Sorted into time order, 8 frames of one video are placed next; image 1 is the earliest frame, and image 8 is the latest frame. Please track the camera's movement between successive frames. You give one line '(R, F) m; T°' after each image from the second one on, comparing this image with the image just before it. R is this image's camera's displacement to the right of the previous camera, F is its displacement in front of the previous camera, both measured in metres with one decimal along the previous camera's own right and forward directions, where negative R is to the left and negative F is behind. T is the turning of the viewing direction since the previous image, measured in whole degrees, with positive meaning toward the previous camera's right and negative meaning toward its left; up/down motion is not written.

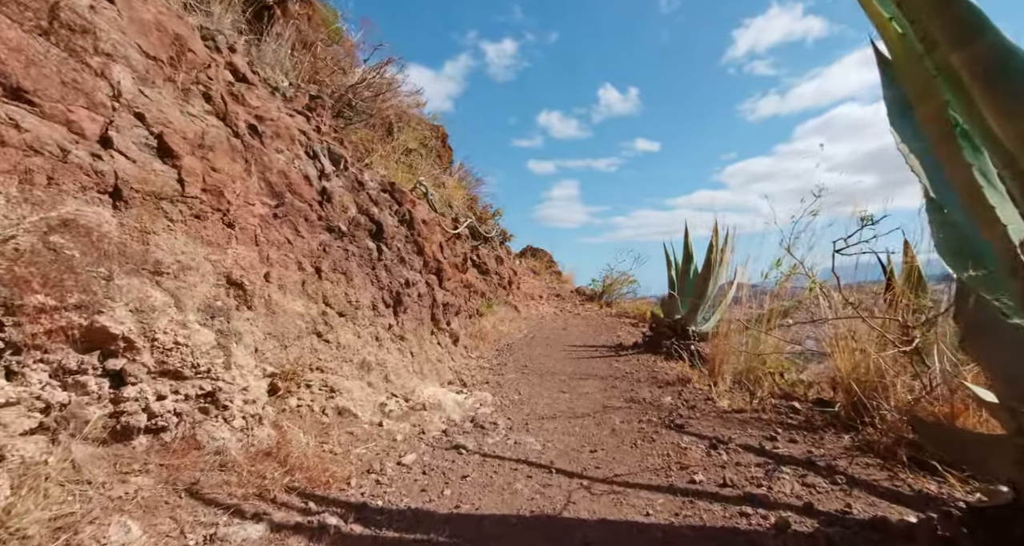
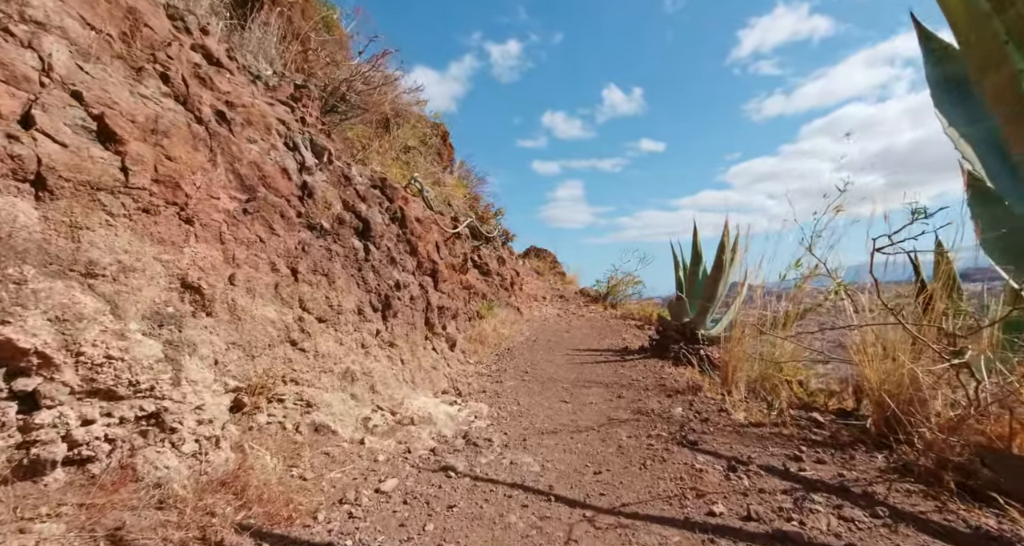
(0.0, +0.3) m; 0°
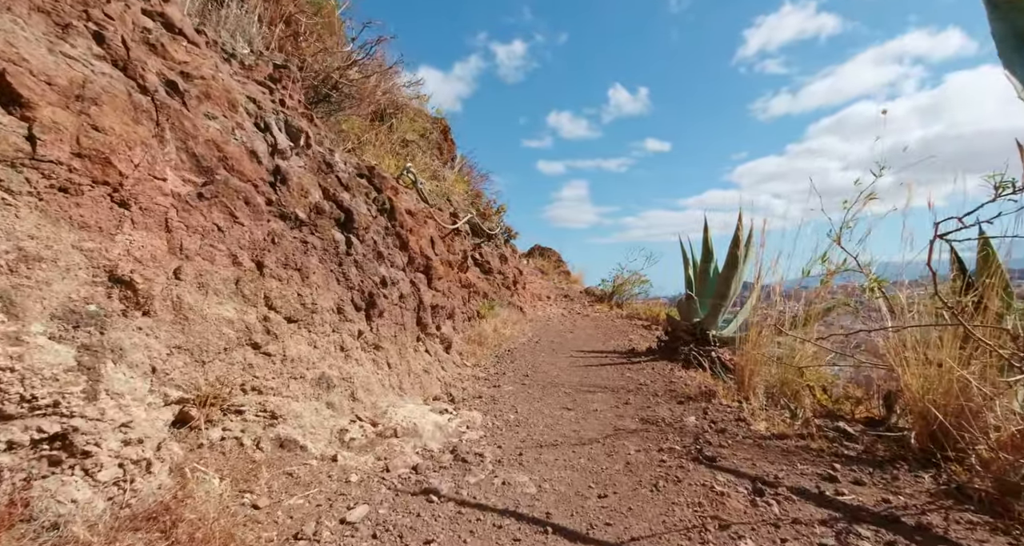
(+0.1, +0.3) m; -1°
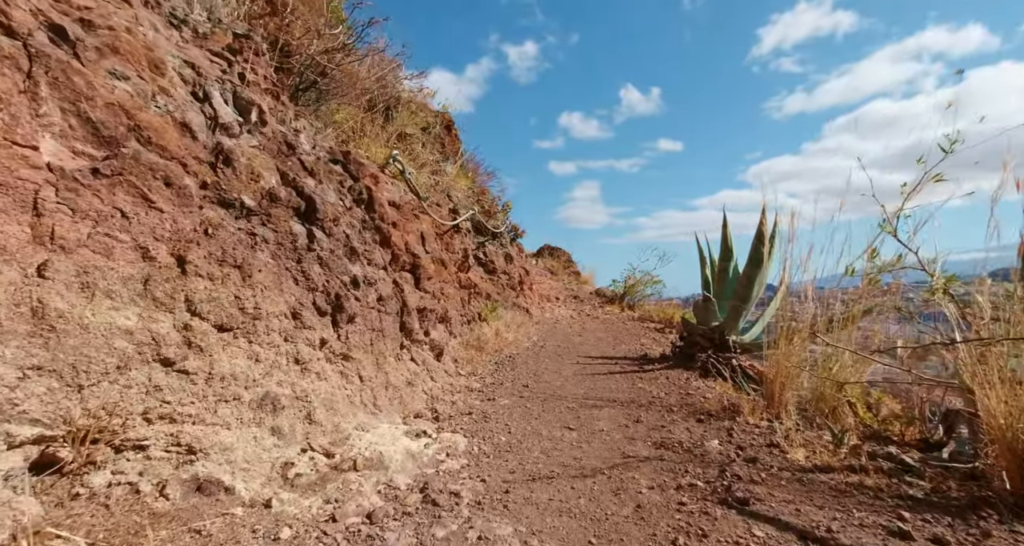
(+0.1, +0.5) m; -1°
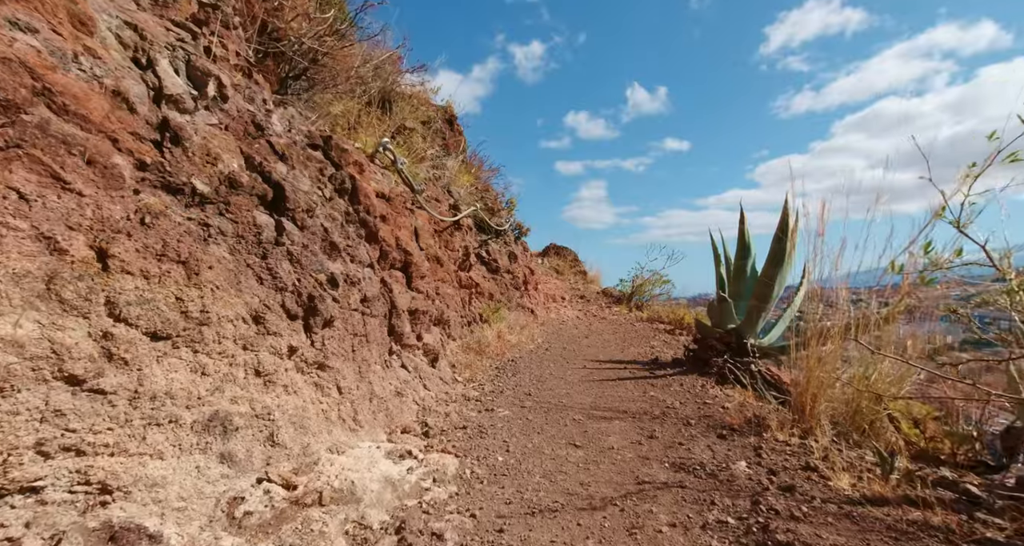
(0.0, +0.4) m; -1°
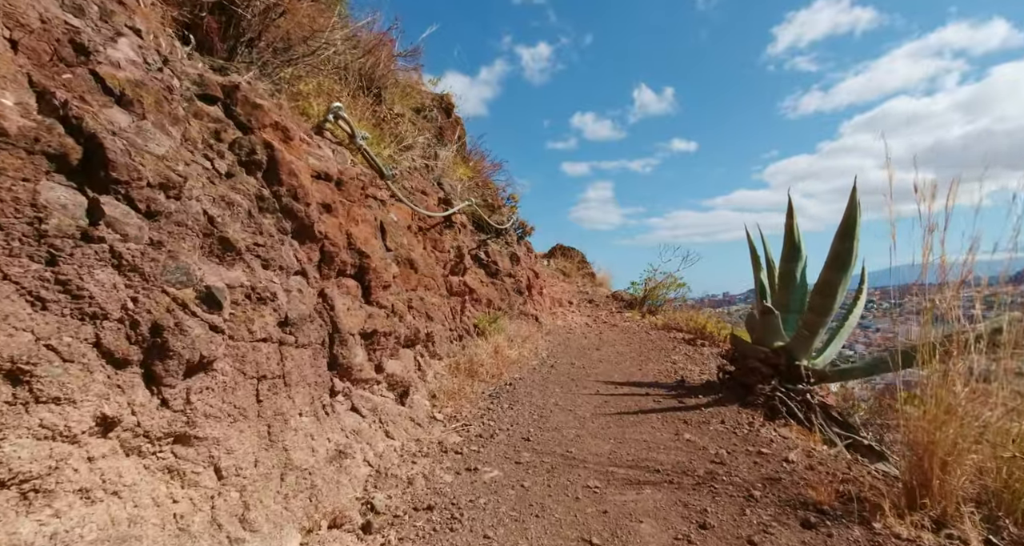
(+0.1, +1.1) m; -1°
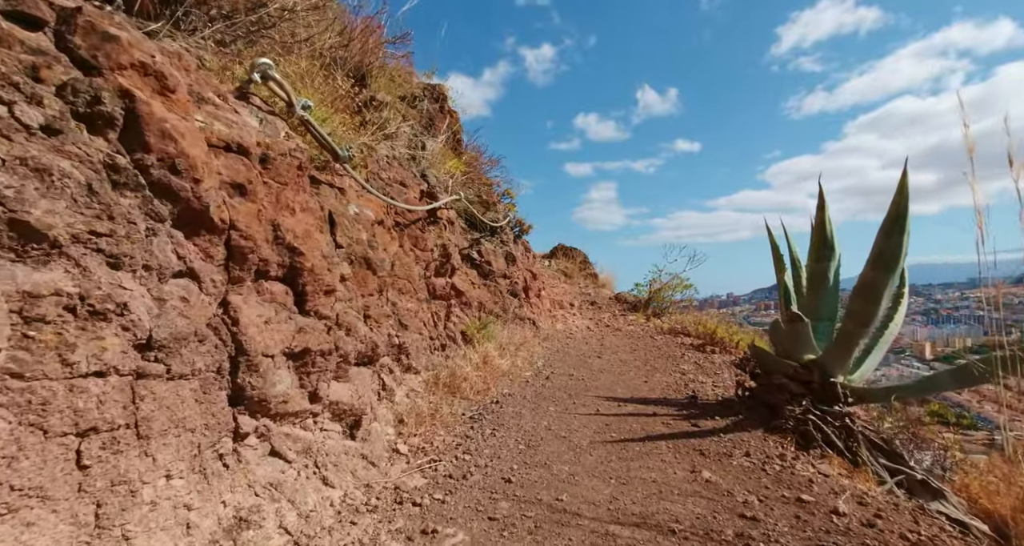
(+0.1, +0.7) m; 0°
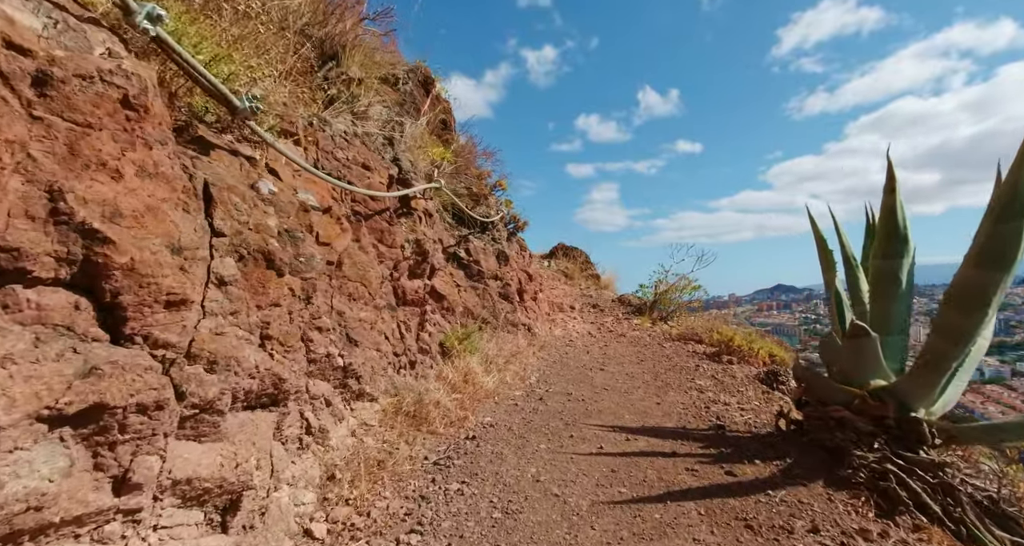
(+0.1, +1.0) m; 0°
